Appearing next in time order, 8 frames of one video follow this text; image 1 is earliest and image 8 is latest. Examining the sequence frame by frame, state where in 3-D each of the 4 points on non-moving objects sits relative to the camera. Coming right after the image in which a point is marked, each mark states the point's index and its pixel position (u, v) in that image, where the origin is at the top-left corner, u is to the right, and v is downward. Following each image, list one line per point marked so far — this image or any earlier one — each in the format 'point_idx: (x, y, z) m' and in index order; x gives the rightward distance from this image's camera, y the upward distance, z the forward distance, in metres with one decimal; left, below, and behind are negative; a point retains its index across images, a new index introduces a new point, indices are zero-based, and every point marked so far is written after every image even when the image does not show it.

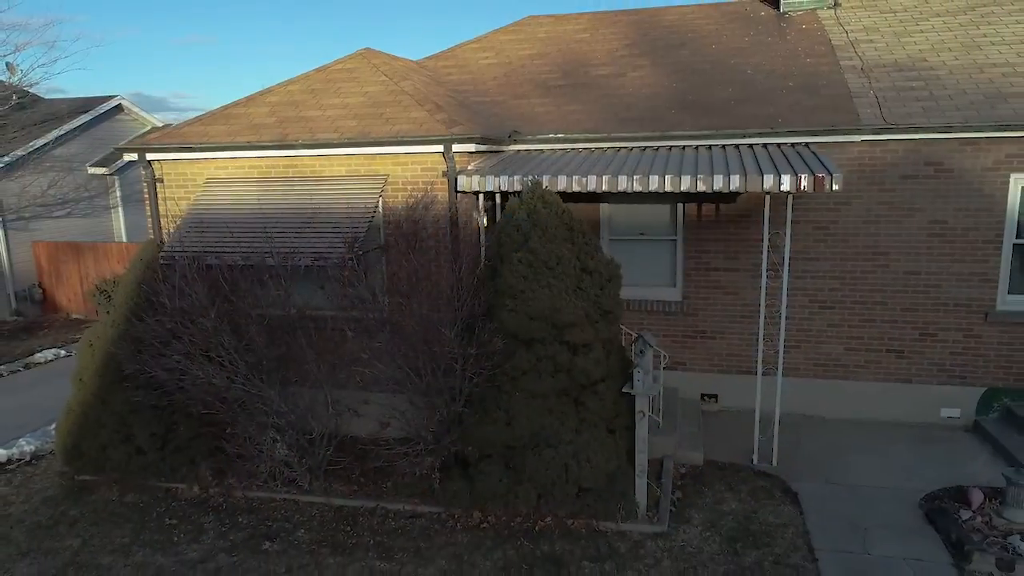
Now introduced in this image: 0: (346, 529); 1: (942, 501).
0: (-1.3, -1.9, +5.6) m
1: (+3.4, -1.7, +5.6) m
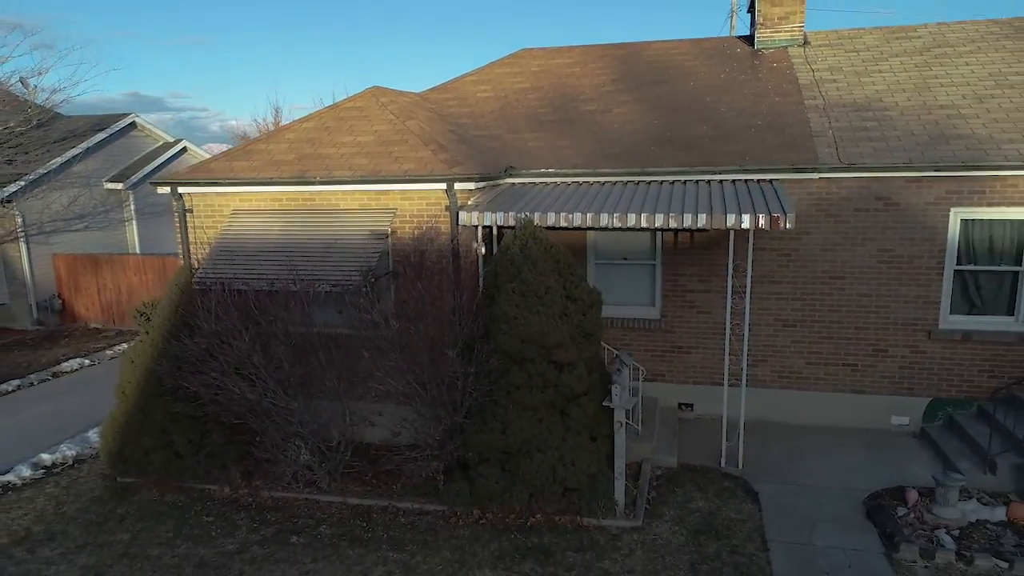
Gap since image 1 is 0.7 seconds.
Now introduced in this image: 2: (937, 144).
0: (-1.4, -2.1, +6.4) m
1: (+3.4, -1.9, +6.5) m
2: (+4.5, +1.5, +7.5) m
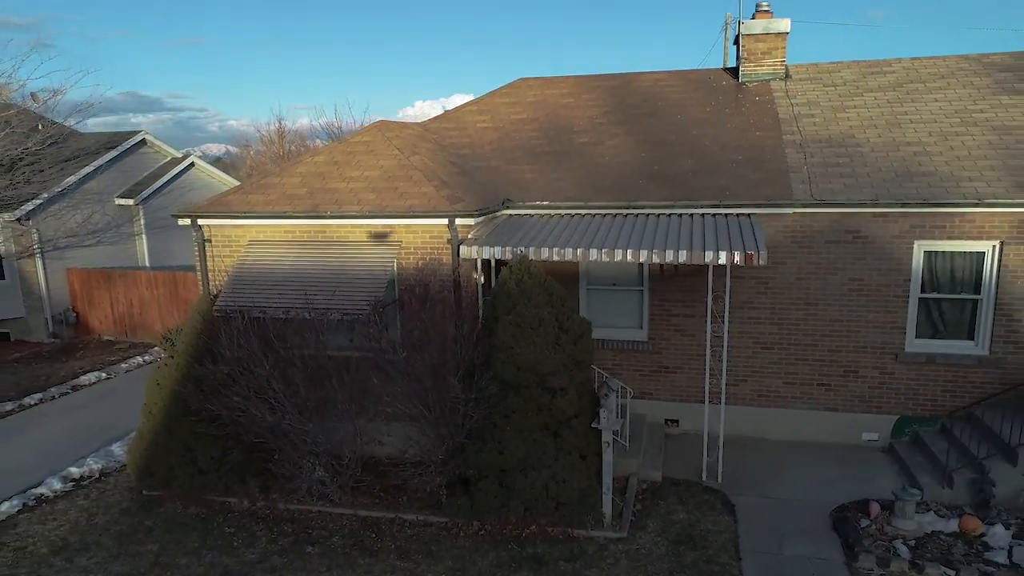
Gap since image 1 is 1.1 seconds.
0: (-1.4, -2.4, +7.0) m
1: (+3.3, -2.2, +7.1) m
2: (+4.5, +1.2, +8.1) m
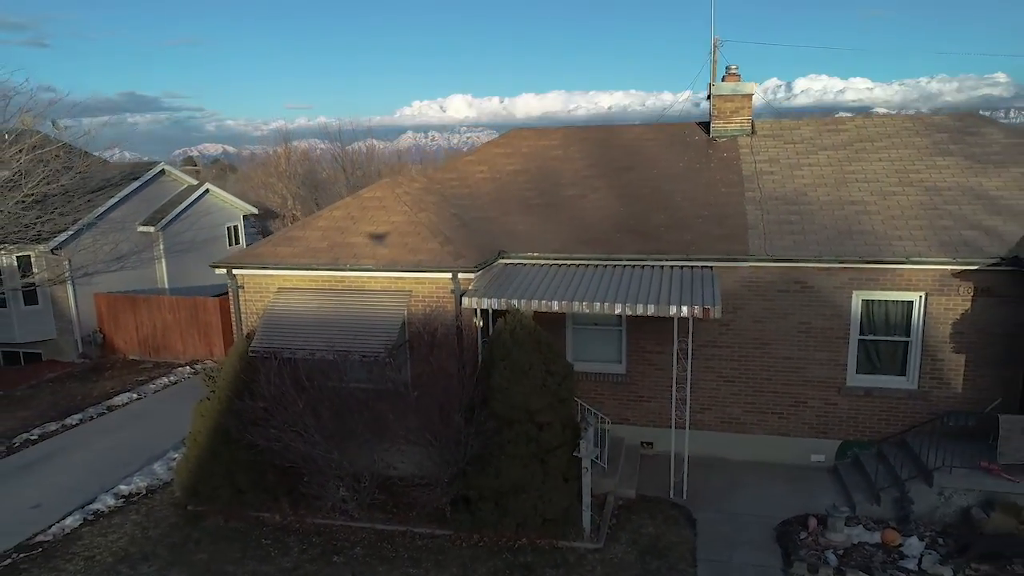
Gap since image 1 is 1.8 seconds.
0: (-1.4, -3.0, +8.3) m
1: (+3.3, -2.8, +8.4) m
2: (+4.4, +0.7, +9.4) m
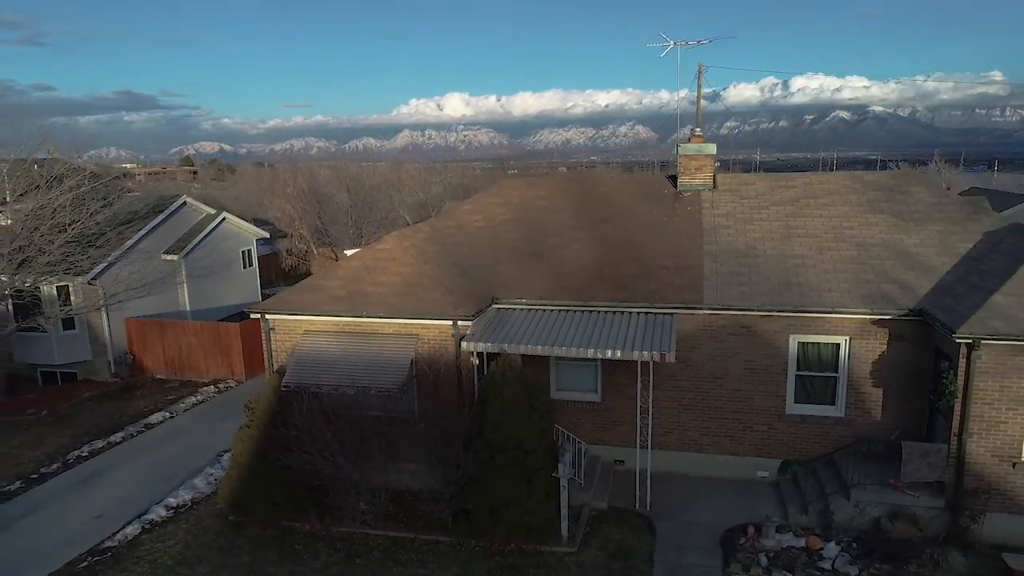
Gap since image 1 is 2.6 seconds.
0: (-1.6, -3.7, +10.0) m
1: (+3.1, -3.4, +10.1) m
2: (+4.2, 0.0, +11.1) m
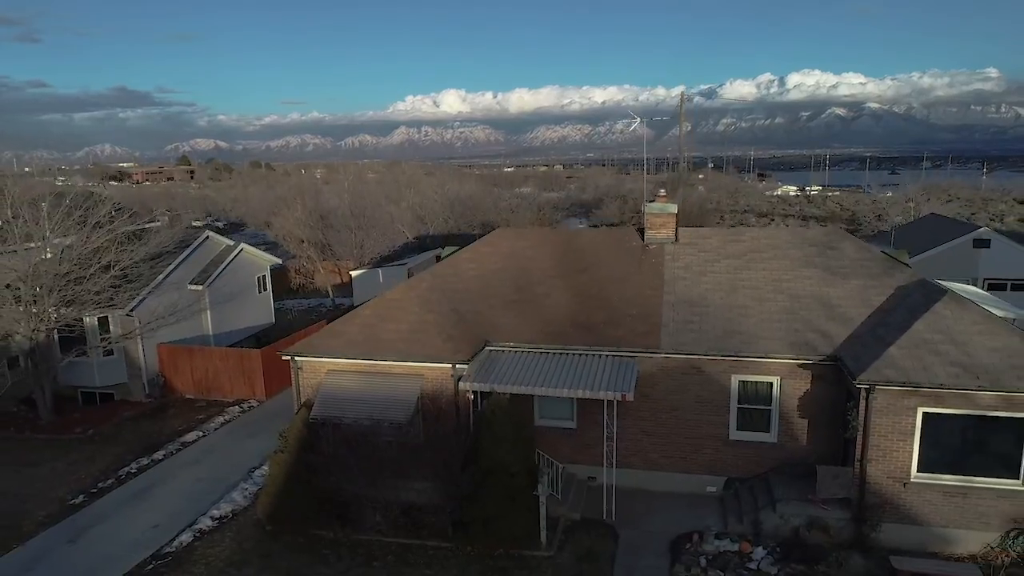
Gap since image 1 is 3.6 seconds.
0: (-1.8, -4.6, +12.3) m
1: (+2.9, -4.3, +12.4) m
2: (+4.0, -0.9, +13.4) m
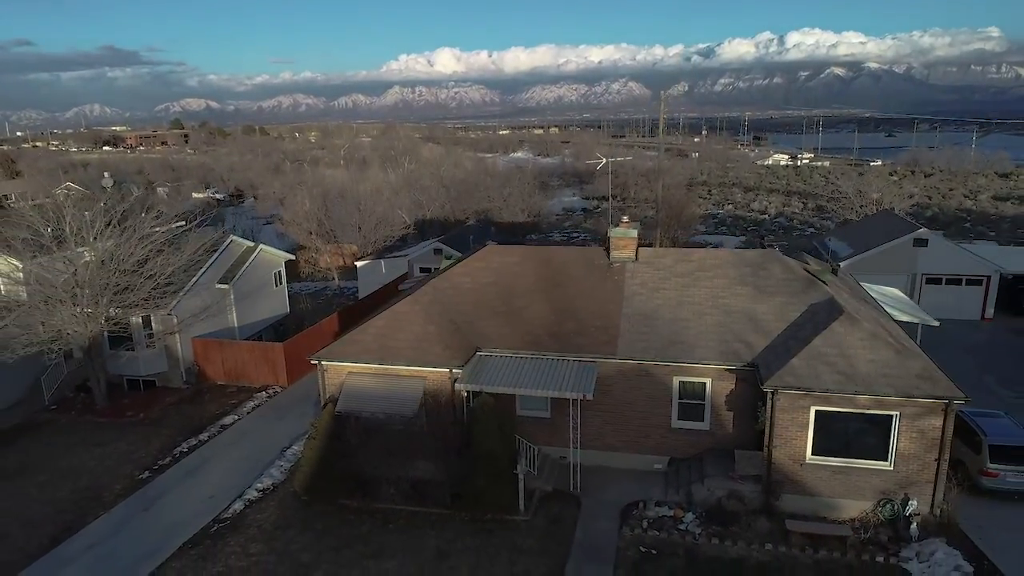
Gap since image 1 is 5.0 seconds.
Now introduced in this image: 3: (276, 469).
0: (-2.1, -5.1, +15.7) m
1: (+2.6, -4.8, +15.8) m
2: (+3.7, -1.3, +16.7) m
3: (-6.1, -4.7, +18.4) m
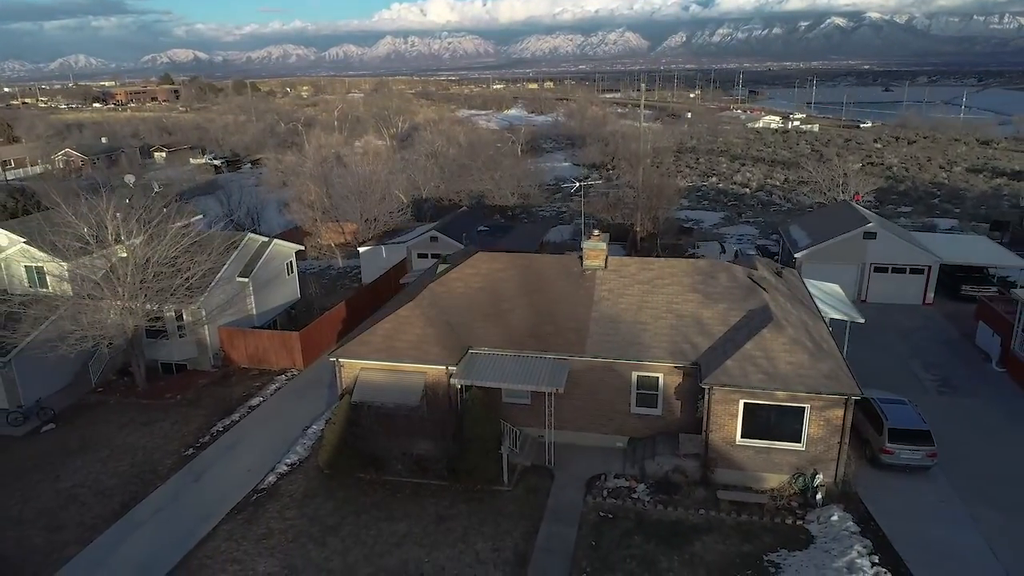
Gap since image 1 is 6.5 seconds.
0: (-2.5, -5.4, +19.2) m
1: (+2.2, -5.2, +19.4) m
2: (+3.3, -1.6, +20.0) m
3: (-6.5, -4.8, +21.8) m
